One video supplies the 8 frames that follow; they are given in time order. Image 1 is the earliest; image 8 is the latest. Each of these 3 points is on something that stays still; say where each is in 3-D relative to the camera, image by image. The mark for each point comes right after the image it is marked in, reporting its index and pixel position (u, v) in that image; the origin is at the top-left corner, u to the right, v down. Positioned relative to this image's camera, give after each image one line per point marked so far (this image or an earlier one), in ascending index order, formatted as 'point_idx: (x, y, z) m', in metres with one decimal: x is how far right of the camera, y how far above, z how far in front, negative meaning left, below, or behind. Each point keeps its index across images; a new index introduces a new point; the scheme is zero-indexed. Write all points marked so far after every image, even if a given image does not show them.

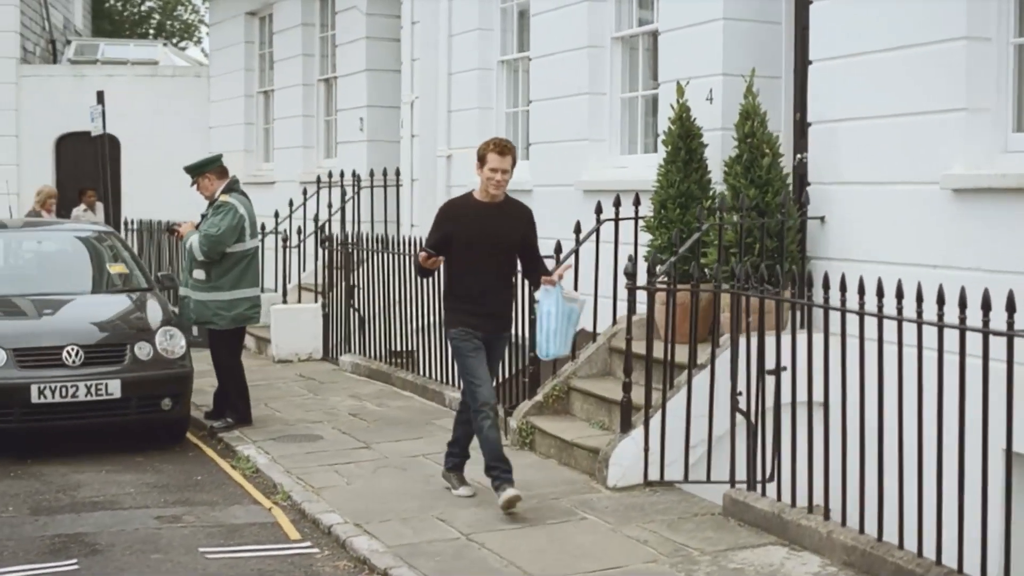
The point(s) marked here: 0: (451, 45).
0: (-0.5, +2.1, +13.1) m
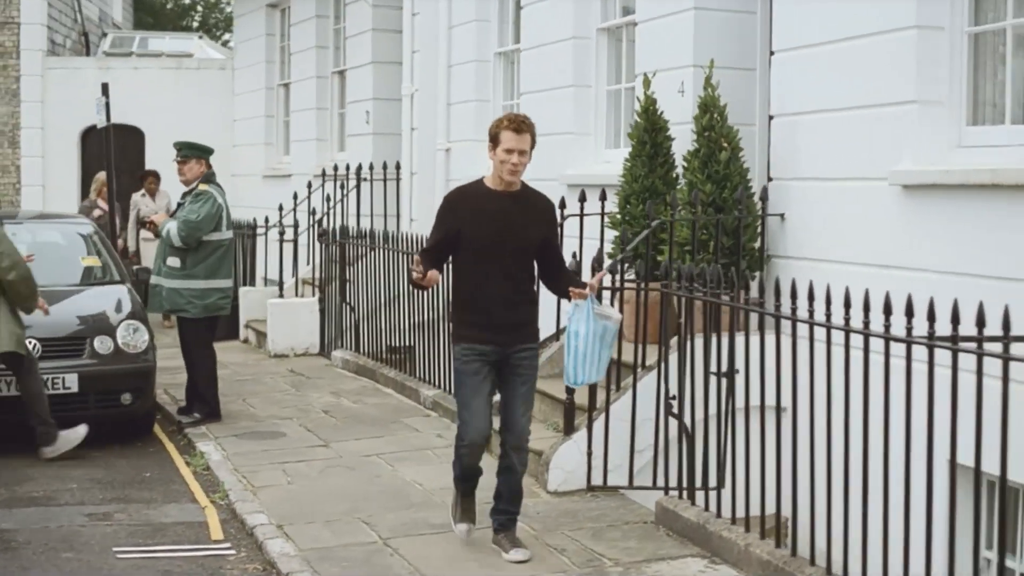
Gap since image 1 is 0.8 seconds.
0: (-0.5, +2.1, +12.9) m
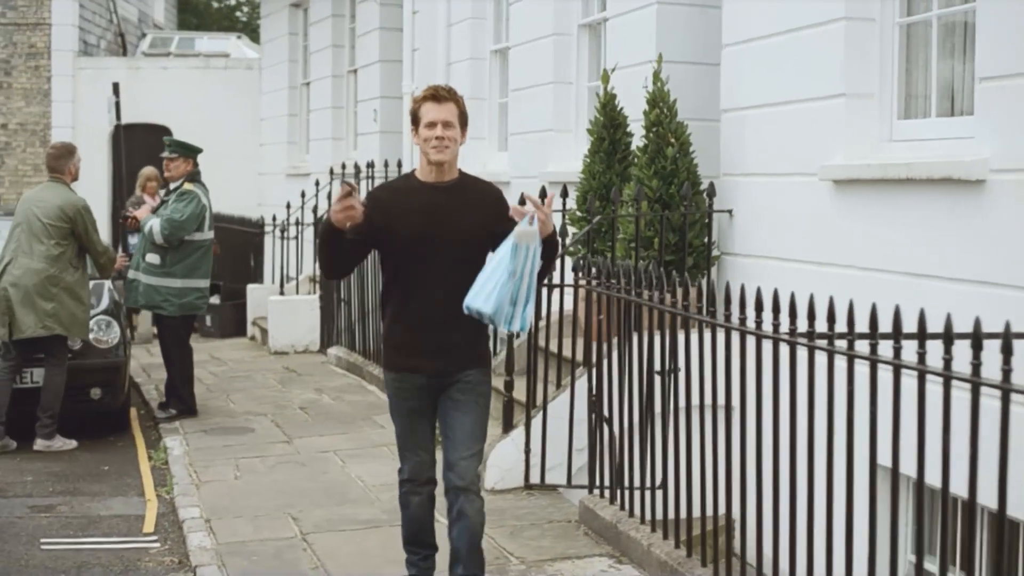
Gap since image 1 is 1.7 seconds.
0: (-0.5, +2.1, +12.8) m
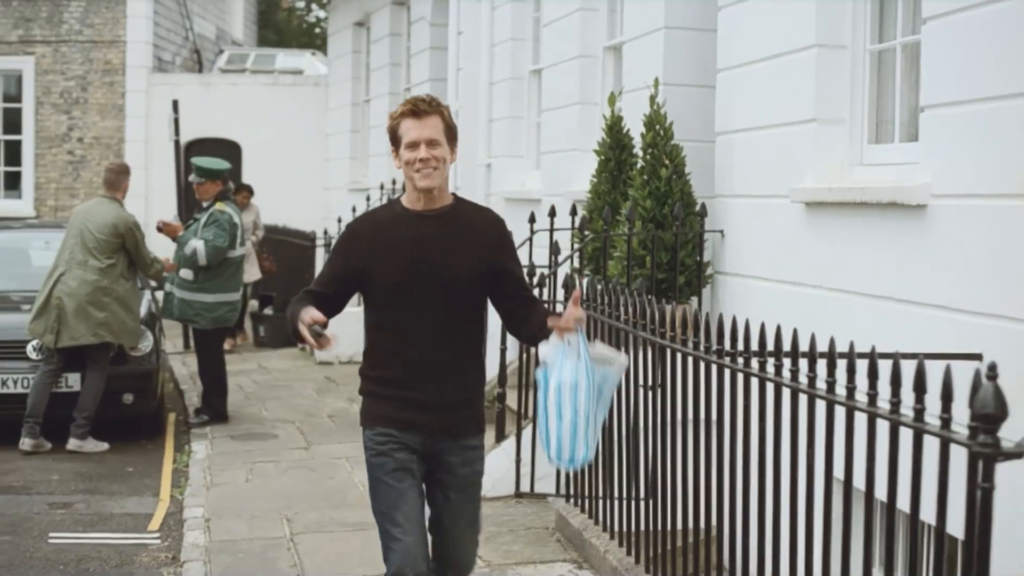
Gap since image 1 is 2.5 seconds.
0: (-0.2, +2.0, +13.2) m
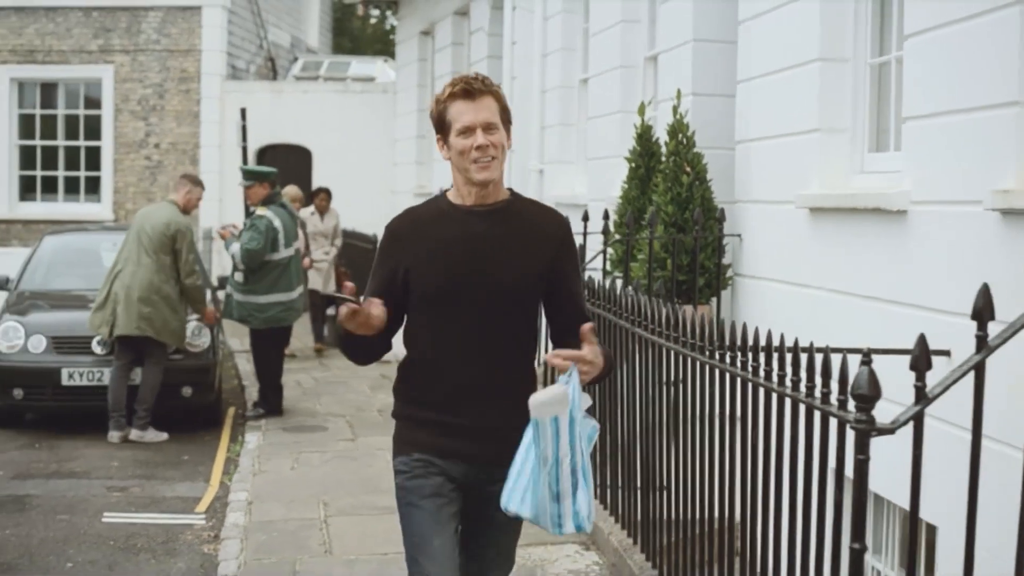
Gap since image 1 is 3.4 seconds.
0: (+0.3, +2.0, +13.6) m
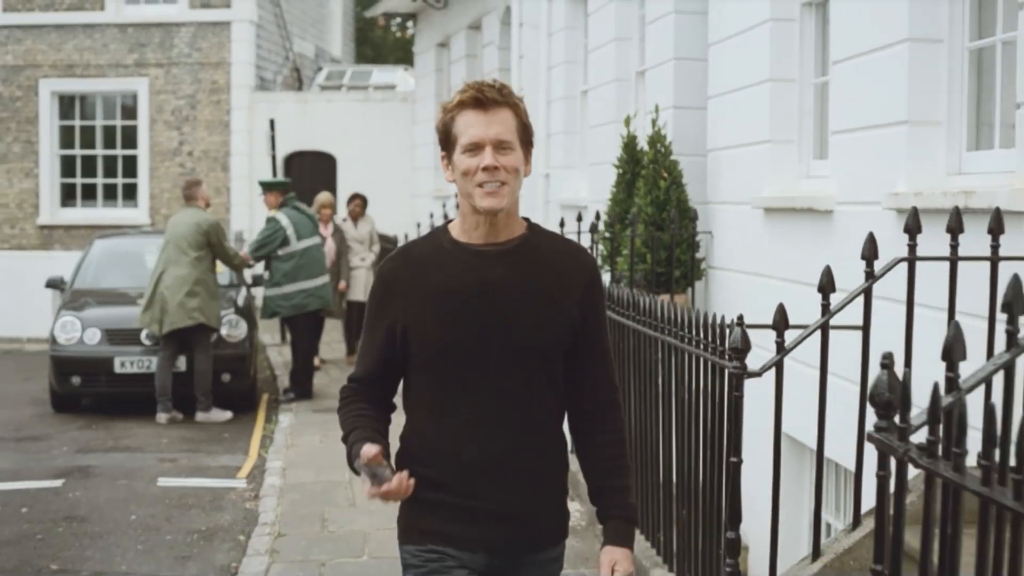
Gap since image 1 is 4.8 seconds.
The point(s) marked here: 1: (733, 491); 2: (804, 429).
0: (+0.4, +2.0, +14.7) m
1: (+0.6, -0.6, +4.3) m
2: (+1.3, -0.6, +6.9) m
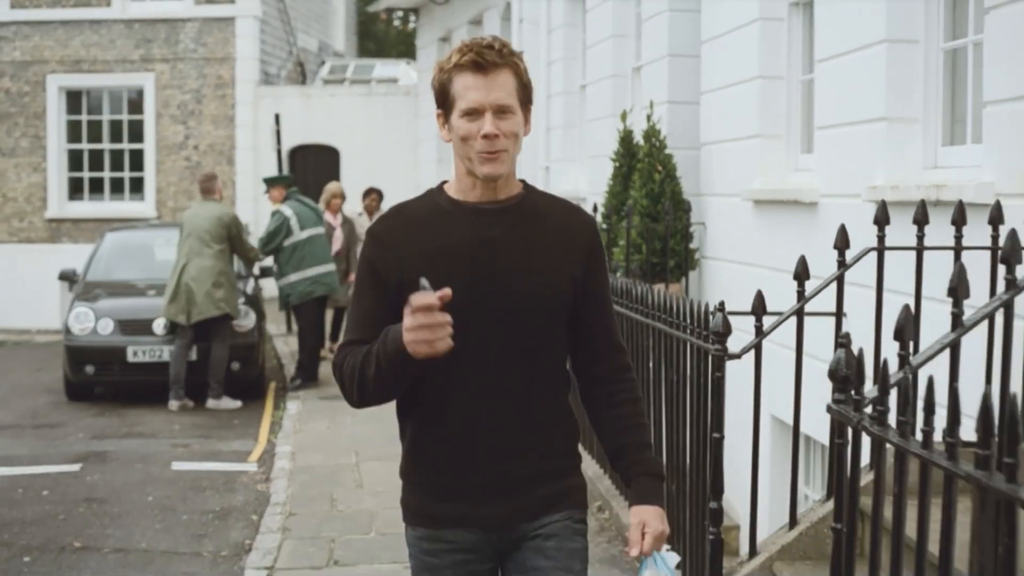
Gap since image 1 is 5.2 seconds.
0: (+0.4, +2.1, +15.0) m
1: (+0.6, -0.5, +4.6) m
2: (+1.3, -0.6, +7.3) m
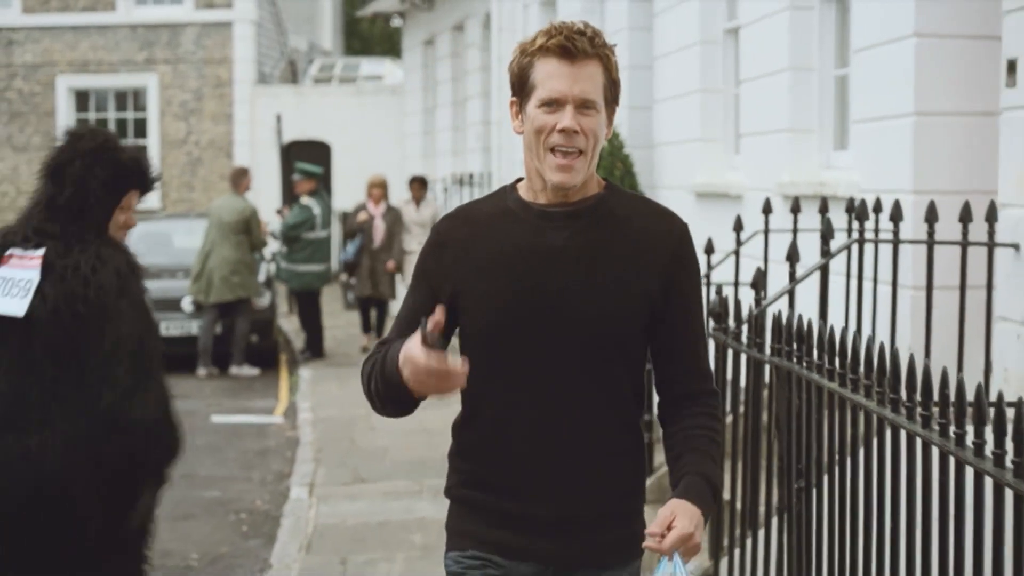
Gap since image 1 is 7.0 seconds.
0: (+0.1, +2.3, +16.8) m
1: (+0.6, -0.4, +6.4) m
2: (+1.2, -0.4, +9.0) m
